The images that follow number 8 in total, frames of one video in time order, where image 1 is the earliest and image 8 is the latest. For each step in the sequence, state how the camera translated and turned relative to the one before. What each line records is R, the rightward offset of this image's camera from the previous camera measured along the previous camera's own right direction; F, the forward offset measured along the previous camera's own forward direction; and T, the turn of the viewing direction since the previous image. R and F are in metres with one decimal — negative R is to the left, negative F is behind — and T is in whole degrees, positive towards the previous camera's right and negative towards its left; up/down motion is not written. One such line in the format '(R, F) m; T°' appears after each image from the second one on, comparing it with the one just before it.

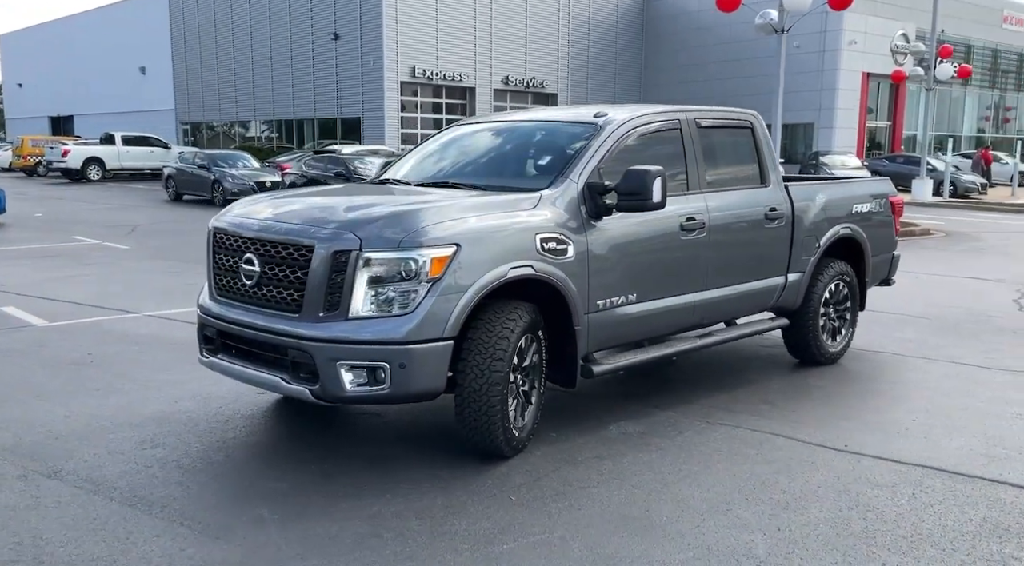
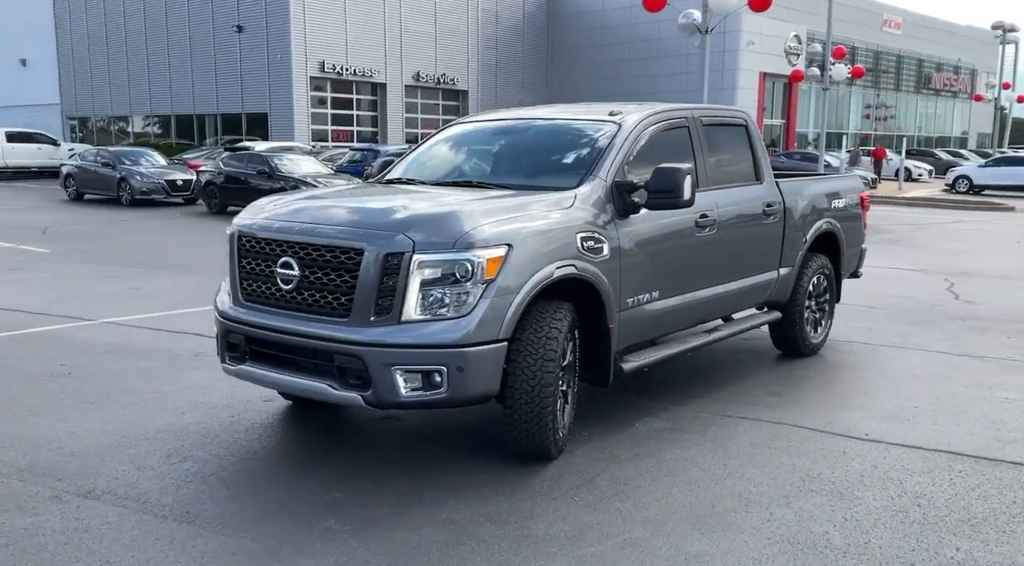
(-0.7, +0.1) m; +6°
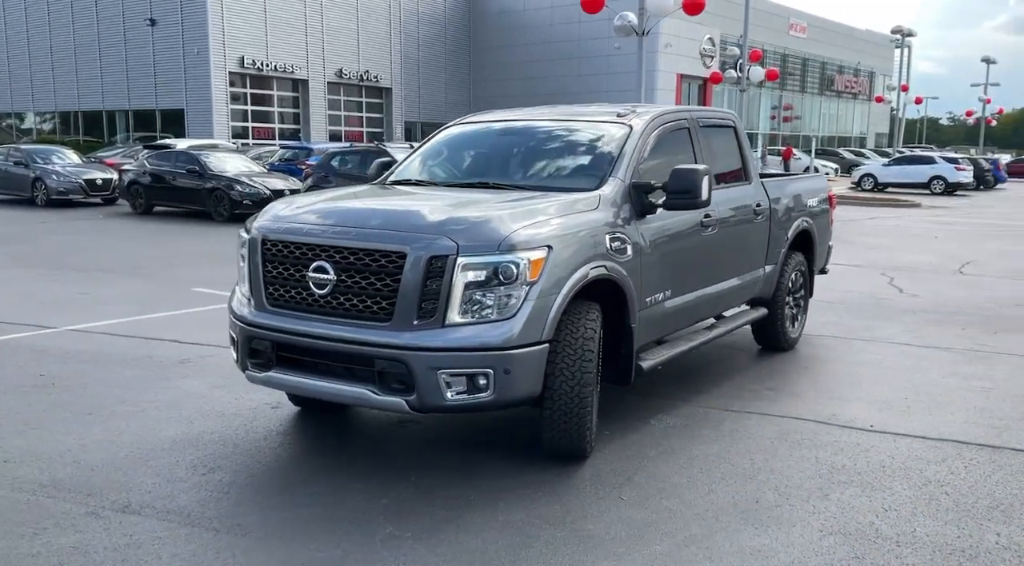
(-0.6, 0.0) m; +5°
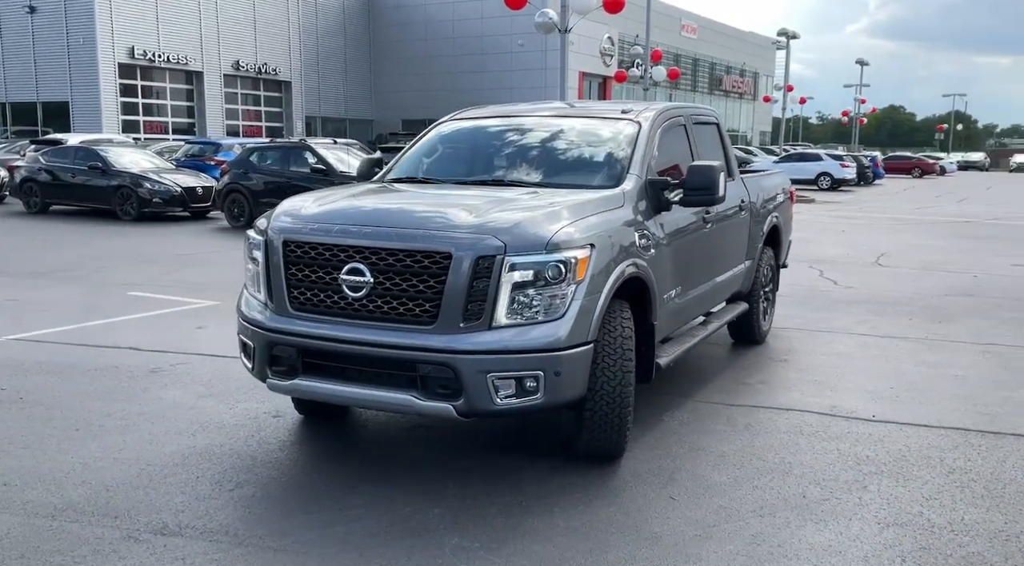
(-0.6, +0.1) m; +6°
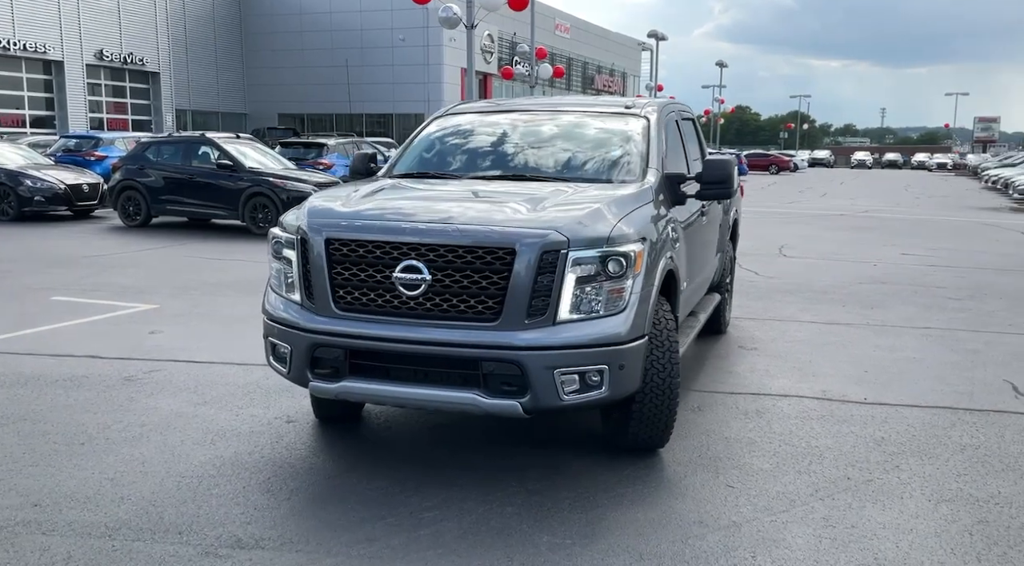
(-0.8, +0.1) m; +7°
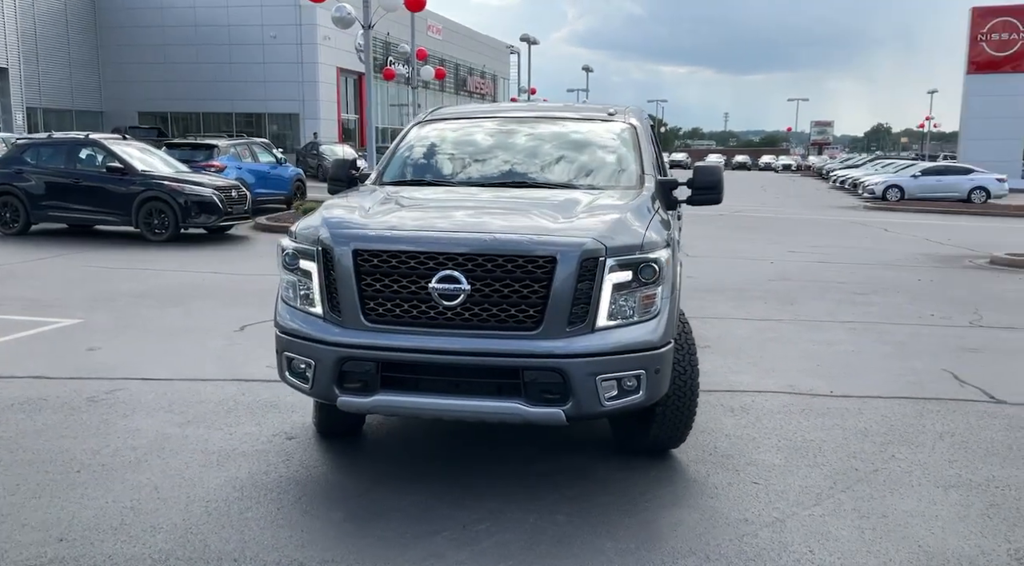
(-0.7, 0.0) m; +8°
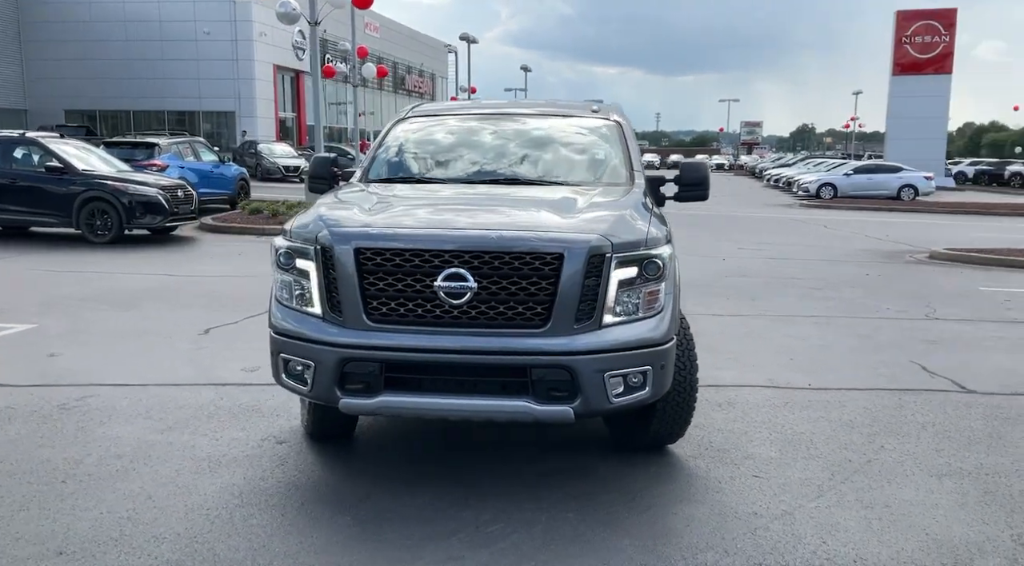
(-0.3, +0.1) m; +4°
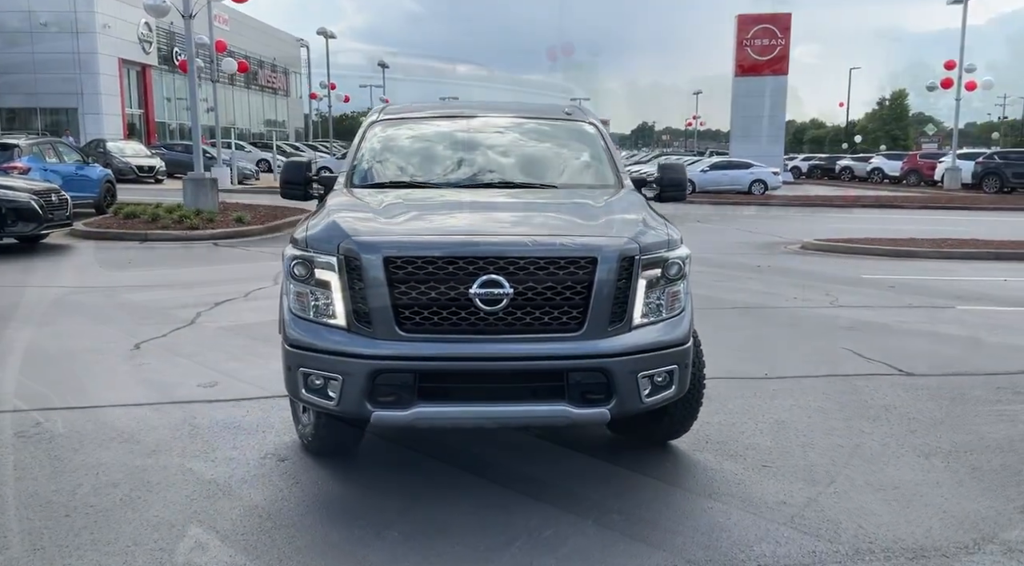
(-0.7, +0.1) m; +8°
